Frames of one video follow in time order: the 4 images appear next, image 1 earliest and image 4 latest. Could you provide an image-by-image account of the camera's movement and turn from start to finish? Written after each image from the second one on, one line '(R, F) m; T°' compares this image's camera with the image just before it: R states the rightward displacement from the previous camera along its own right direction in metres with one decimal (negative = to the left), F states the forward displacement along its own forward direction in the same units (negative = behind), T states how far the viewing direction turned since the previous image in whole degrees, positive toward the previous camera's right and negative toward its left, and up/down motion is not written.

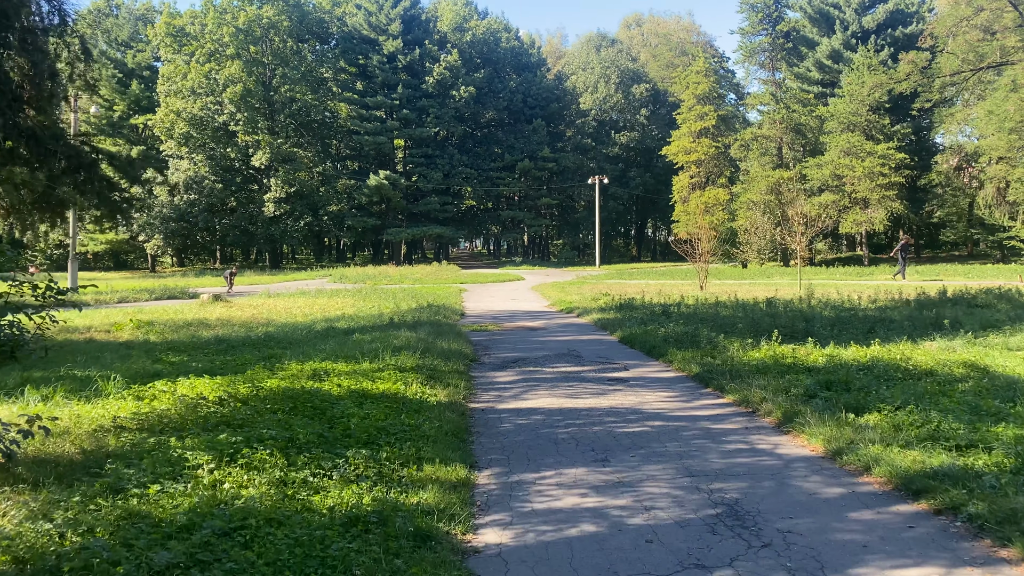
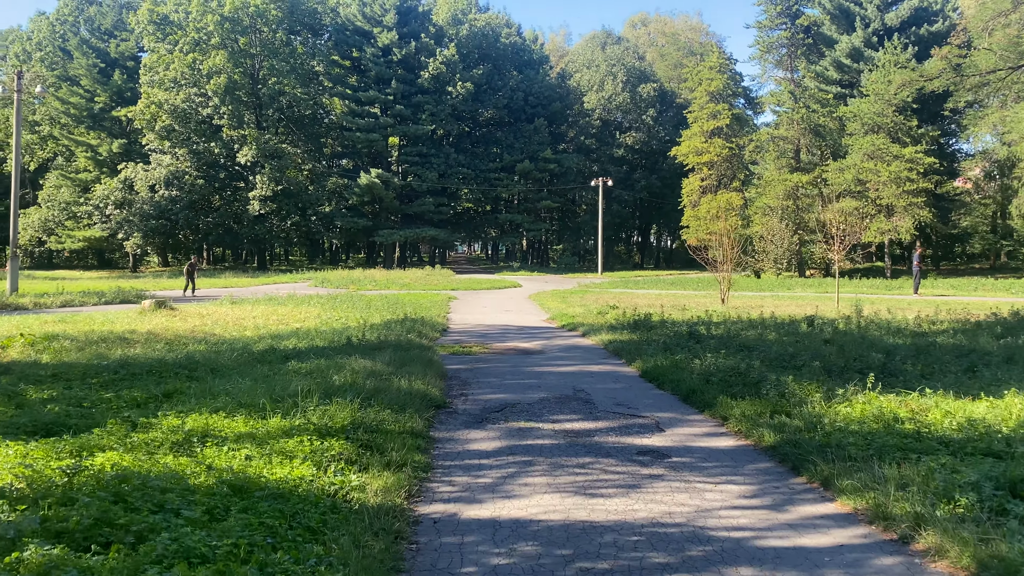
(+0.1, +2.6) m; 0°
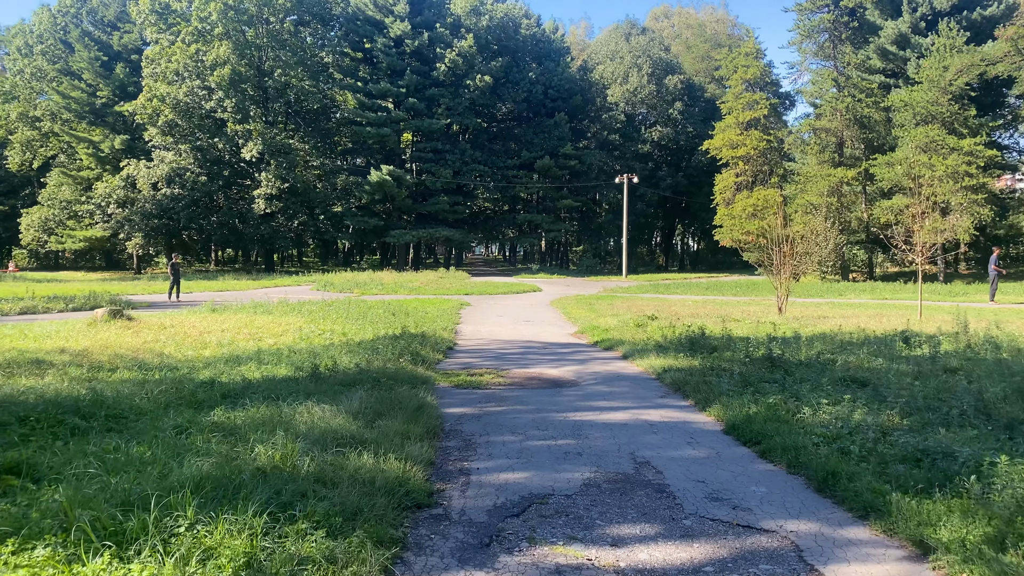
(-0.1, +2.5) m; -1°
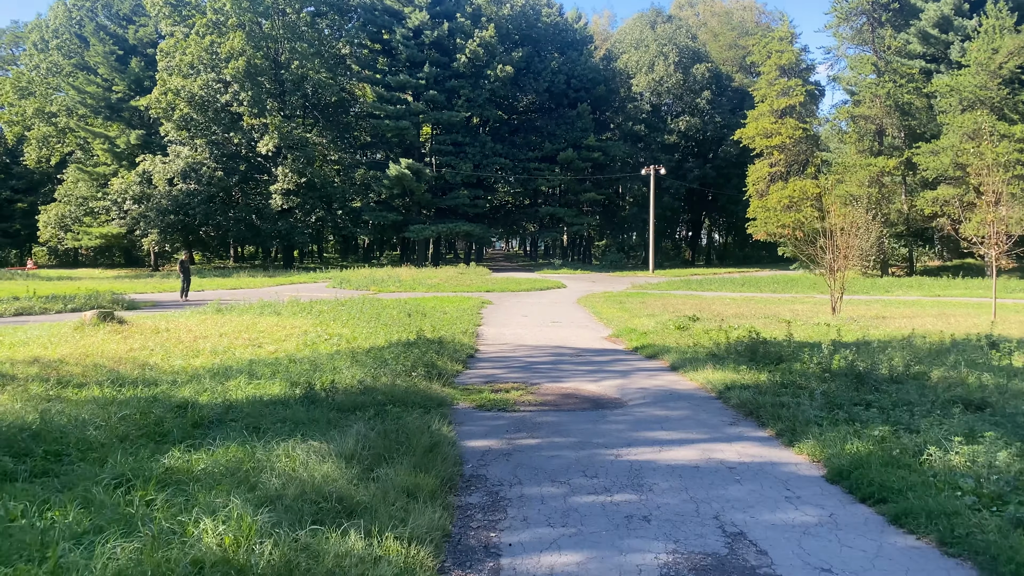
(-0.1, +1.3) m; -1°
